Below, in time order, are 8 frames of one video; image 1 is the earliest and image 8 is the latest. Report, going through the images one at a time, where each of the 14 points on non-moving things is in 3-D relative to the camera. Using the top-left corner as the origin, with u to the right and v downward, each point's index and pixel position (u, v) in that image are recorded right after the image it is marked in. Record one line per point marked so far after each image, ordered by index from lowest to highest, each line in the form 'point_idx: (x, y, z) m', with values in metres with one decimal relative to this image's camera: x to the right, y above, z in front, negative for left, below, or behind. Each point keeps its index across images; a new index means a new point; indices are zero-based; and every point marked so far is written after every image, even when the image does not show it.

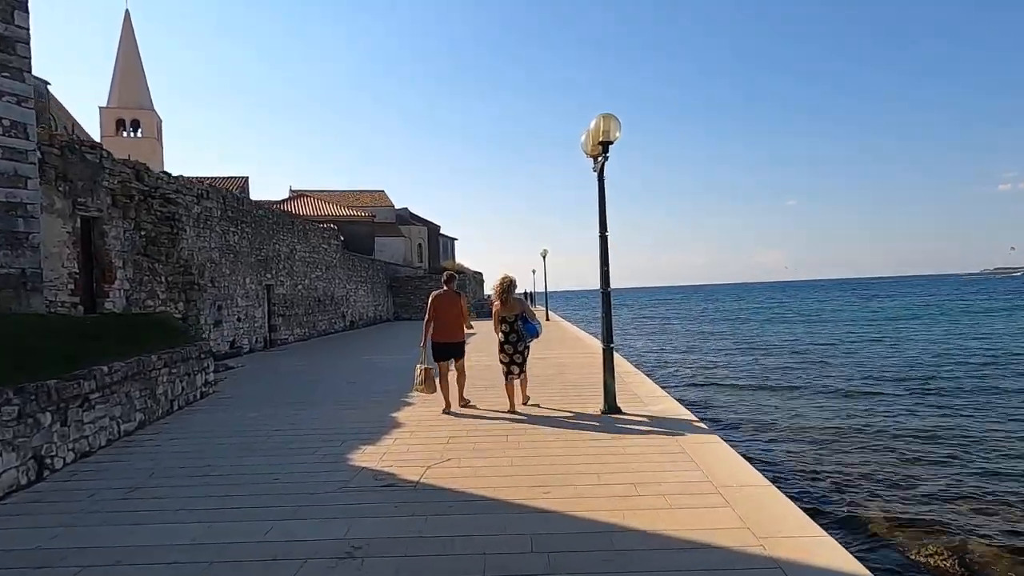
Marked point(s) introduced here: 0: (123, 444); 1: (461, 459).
0: (-3.4, -1.4, +5.8) m
1: (-0.4, -1.3, +4.9) m
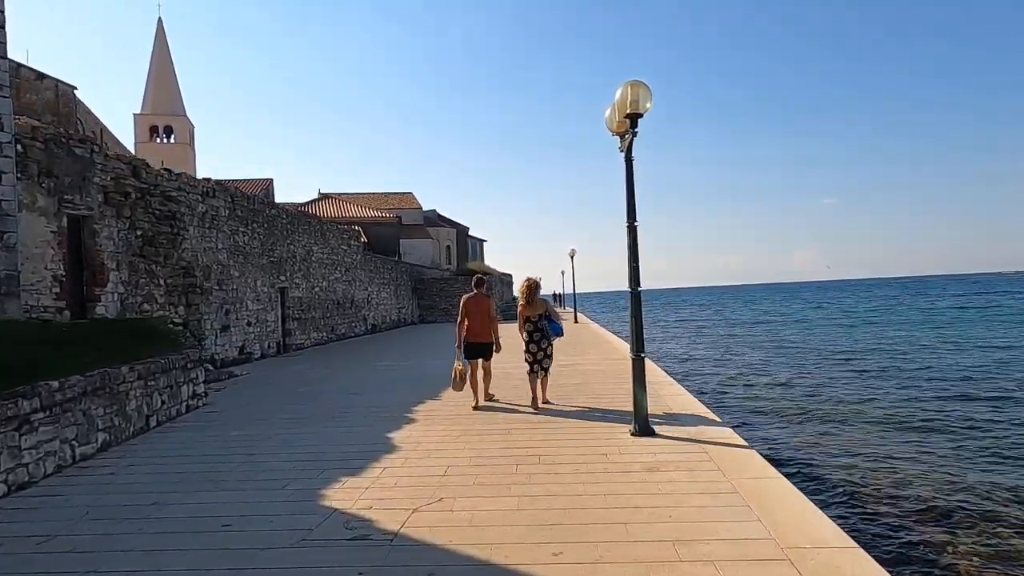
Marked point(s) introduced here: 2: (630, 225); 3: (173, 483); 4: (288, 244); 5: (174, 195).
0: (-3.3, -1.4, +5.0) m
1: (-0.3, -1.3, +4.0) m
2: (+1.0, +0.5, +5.7) m
3: (-2.4, -1.4, +4.6) m
4: (-5.6, +1.1, +16.4) m
5: (-5.7, +1.6, +11.3) m
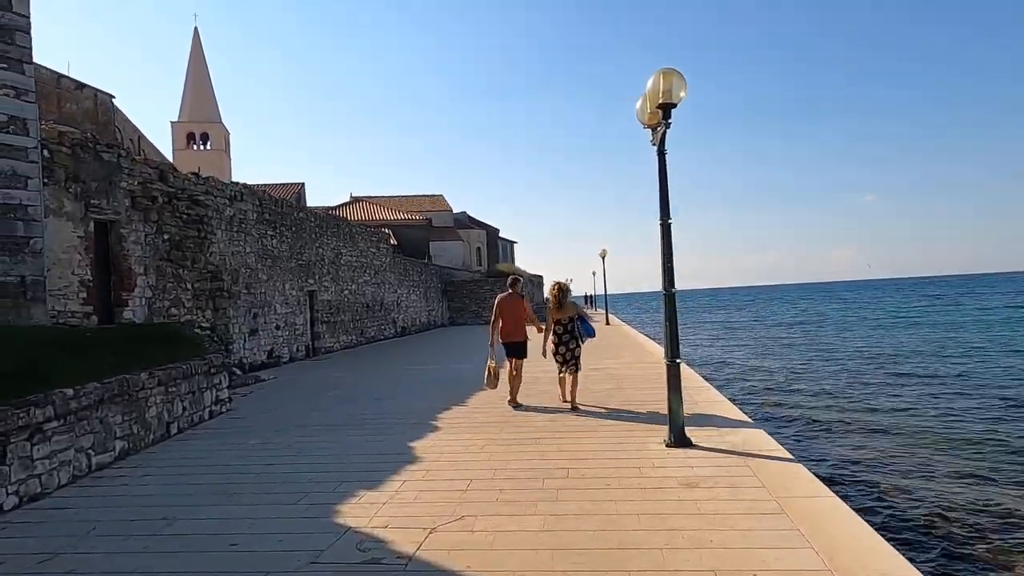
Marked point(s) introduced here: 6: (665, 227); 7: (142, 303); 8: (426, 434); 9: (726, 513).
0: (-3.1, -1.4, +4.9) m
1: (-0.2, -1.3, +3.7) m
2: (+1.2, +0.5, +5.3) m
3: (-2.2, -1.4, +4.5) m
4: (-4.8, +1.0, +16.4) m
5: (-5.3, +1.5, +11.2) m
6: (+1.2, +0.5, +5.3) m
7: (-5.4, -0.2, +9.6) m
8: (-0.8, -1.3, +6.1) m
9: (+1.2, -1.2, +3.6) m
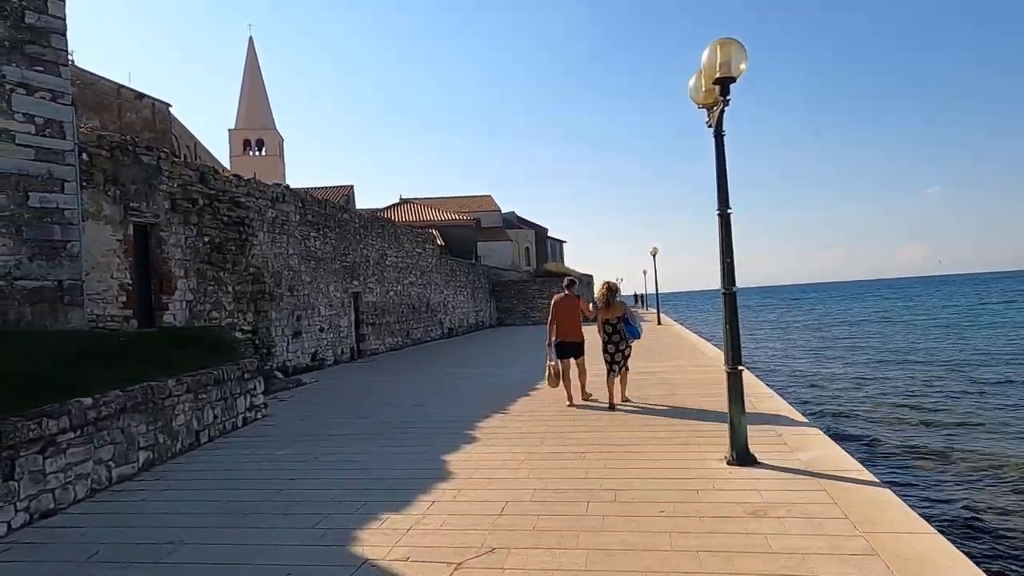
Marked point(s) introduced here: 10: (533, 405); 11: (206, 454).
0: (-2.8, -1.5, +4.7) m
1: (0.0, -1.3, +3.2) m
2: (+1.5, +0.5, +4.8) m
3: (-2.0, -1.4, +4.2) m
4: (-3.7, +1.0, +16.2) m
5: (-4.5, +1.5, +11.1) m
6: (+1.5, +0.5, +4.8) m
7: (-4.7, -0.3, +9.5) m
8: (-0.4, -1.3, +5.6) m
9: (+1.3, -1.2, +3.0) m
10: (+0.2, -1.3, +7.6) m
11: (-2.7, -1.5, +5.8) m
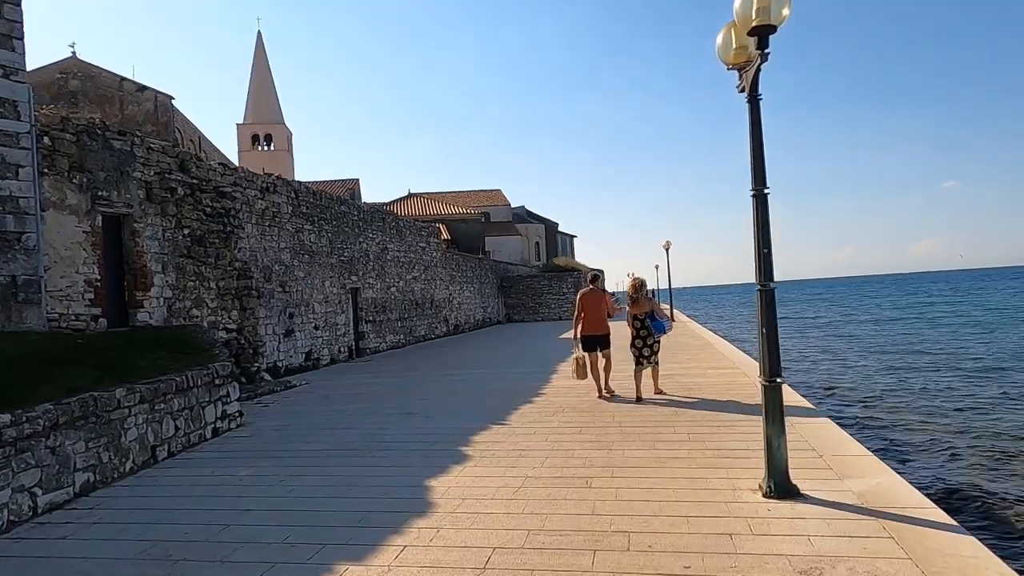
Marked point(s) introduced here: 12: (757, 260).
0: (-2.9, -1.4, +3.9) m
1: (-0.1, -1.3, +2.5) m
2: (+1.5, +0.6, +4.0) m
3: (-2.0, -1.4, +3.4) m
4: (-3.6, +1.1, +15.5) m
5: (-4.5, +1.5, +10.4) m
6: (+1.5, +0.5, +4.0) m
7: (-4.7, -0.2, +8.8) m
8: (-0.4, -1.3, +4.9) m
9: (+1.3, -1.2, +2.2) m
10: (+0.2, -1.3, +6.8) m
11: (-2.7, -1.4, +5.1) m
12: (+1.4, +0.2, +3.9) m
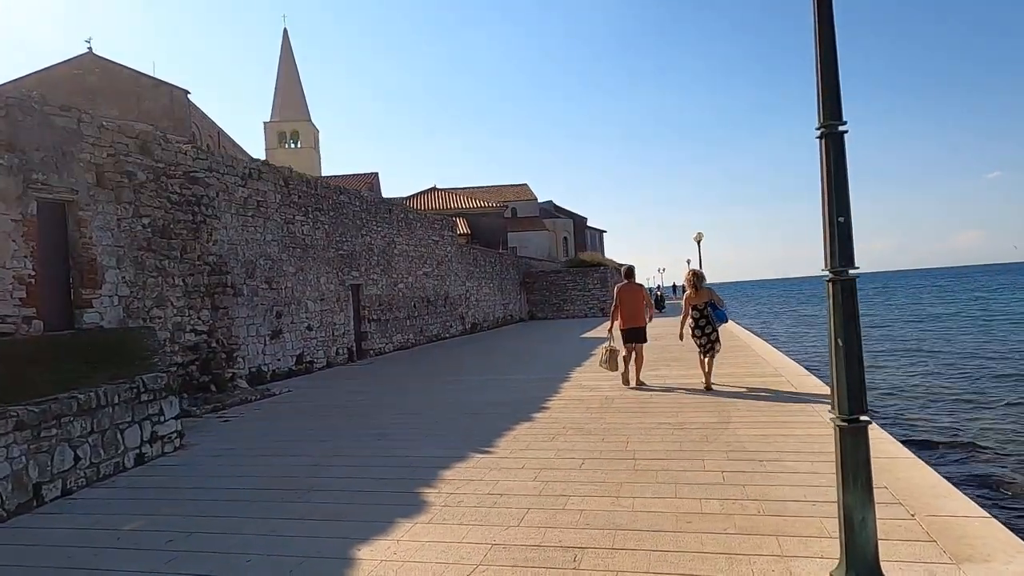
0: (-3.1, -1.4, +2.8) m
1: (-0.3, -1.2, +1.2) m
2: (+1.2, +0.6, +2.6) m
3: (-2.2, -1.4, +2.3) m
4: (-3.2, +1.2, +14.4) m
5: (-4.4, +1.6, +9.4) m
6: (+1.2, +0.6, +2.6) m
7: (-4.7, -0.2, +7.8) m
8: (-0.6, -1.3, +3.6) m
9: (+1.0, -1.2, +0.9) m
10: (+0.2, -1.2, +5.5) m
11: (-2.9, -1.4, +4.0) m
12: (+1.2, +0.2, +2.6) m
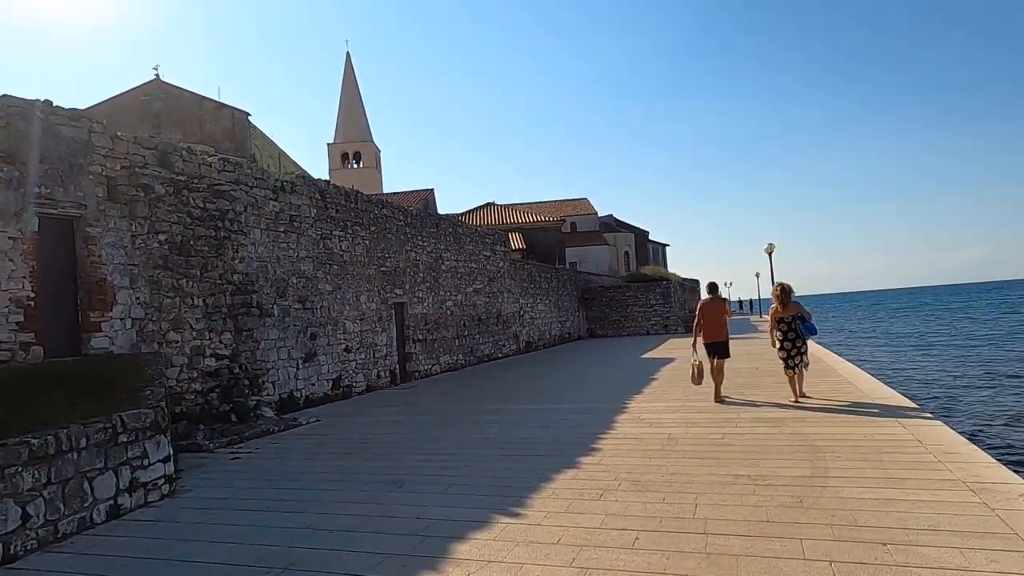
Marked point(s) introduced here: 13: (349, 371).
0: (-3.1, -1.5, +2.1) m
1: (-0.5, -1.3, +0.2) m
2: (+1.2, +0.6, +1.5) m
3: (-2.3, -1.5, +1.4) m
4: (-2.2, +0.8, +13.7) m
5: (-3.8, +1.3, +8.8) m
6: (+1.2, +0.5, +1.5) m
7: (-4.2, -0.4, +7.2) m
8: (-0.5, -1.4, +2.7) m
9: (+0.8, -1.2, -0.2) m
10: (+0.4, -1.4, +4.5) m
11: (-2.7, -1.5, +3.2) m
12: (+1.2, +0.2, +1.5) m
13: (-2.7, -1.4, +11.2) m
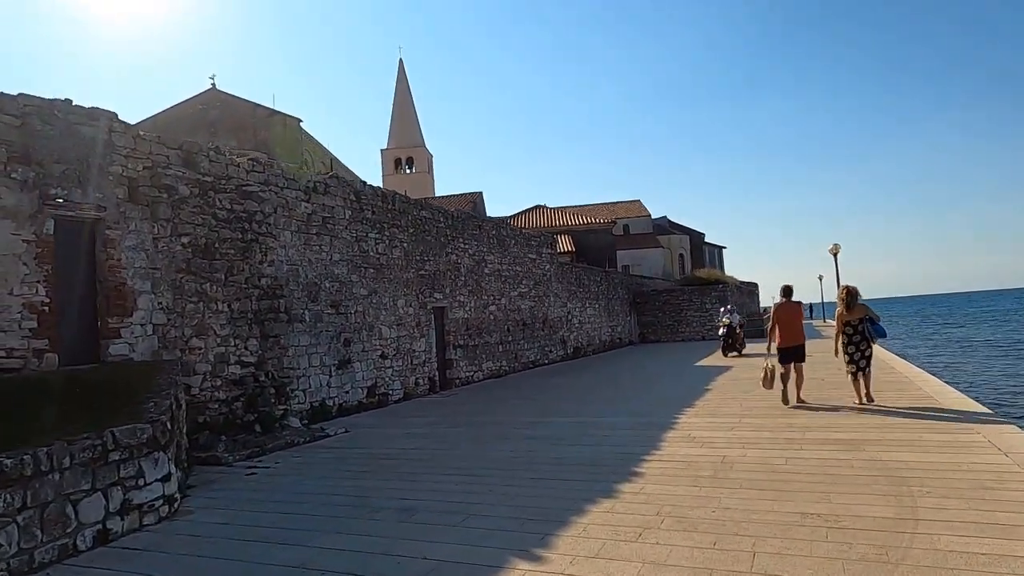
0: (-3.1, -1.5, +1.7) m
1: (-0.7, -1.3, -0.3) m
2: (+1.1, +0.5, +0.8) m
3: (-2.4, -1.5, +1.0) m
4: (-1.3, +0.7, +13.2) m
5: (-3.3, +1.2, +8.5) m
6: (+1.1, +0.5, +0.8) m
7: (-3.8, -0.5, +6.9) m
8: (-0.5, -1.4, +2.1) m
9: (+0.6, -1.2, -0.8) m
10: (+0.6, -1.4, +3.9) m
11: (-2.7, -1.6, +2.8) m
12: (+1.1, +0.1, +0.8) m
13: (-2.1, -1.5, +10.8) m
